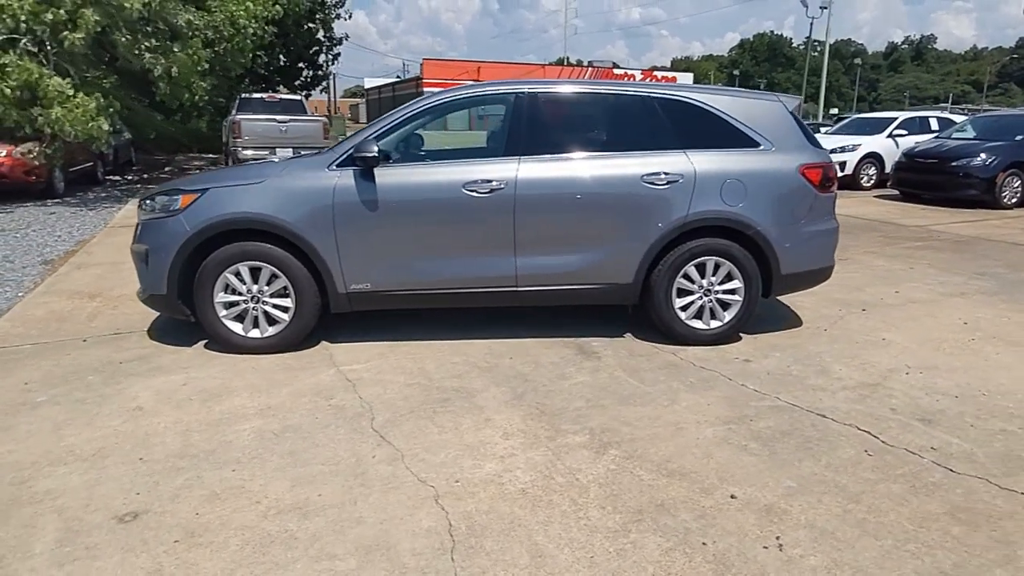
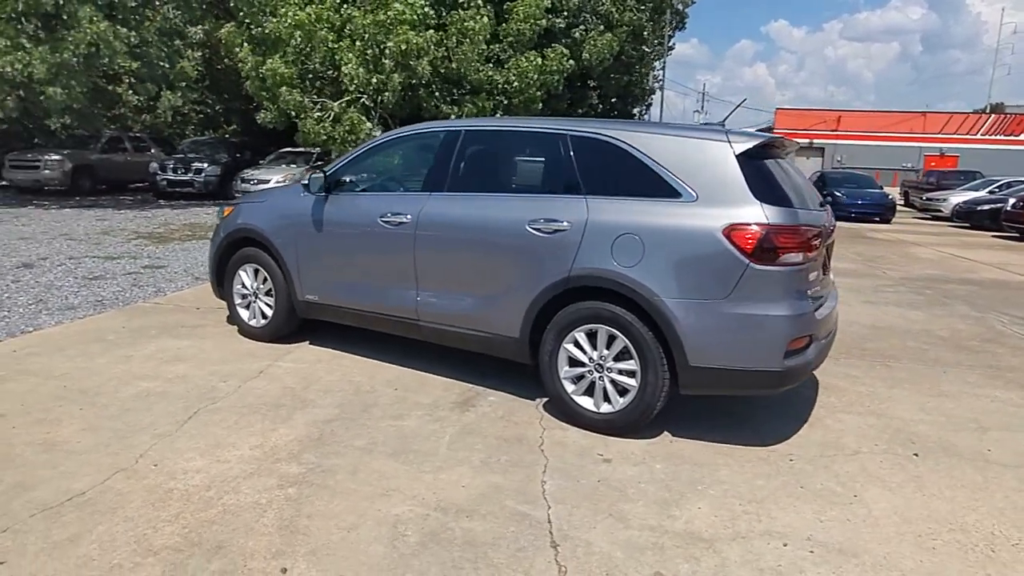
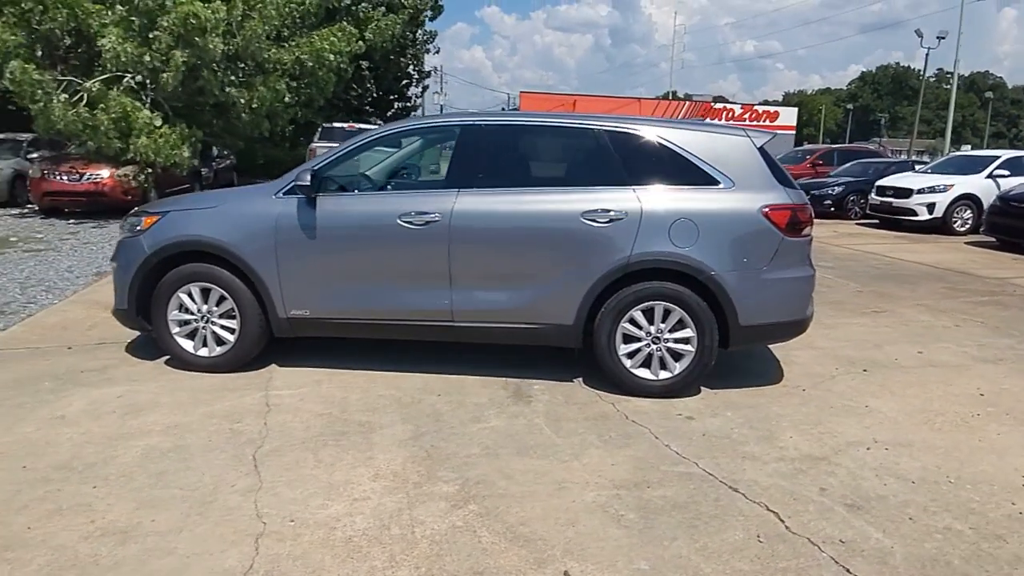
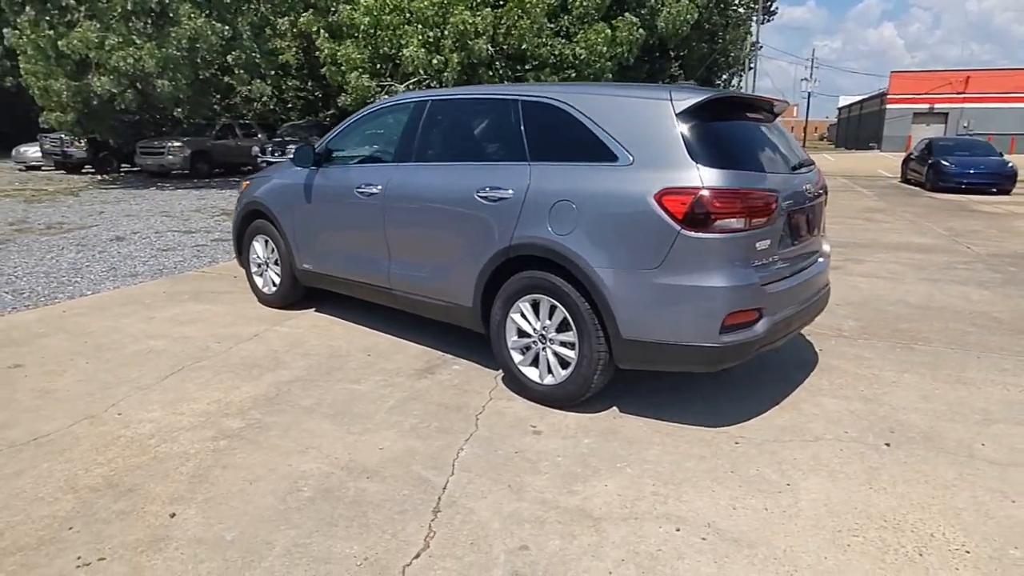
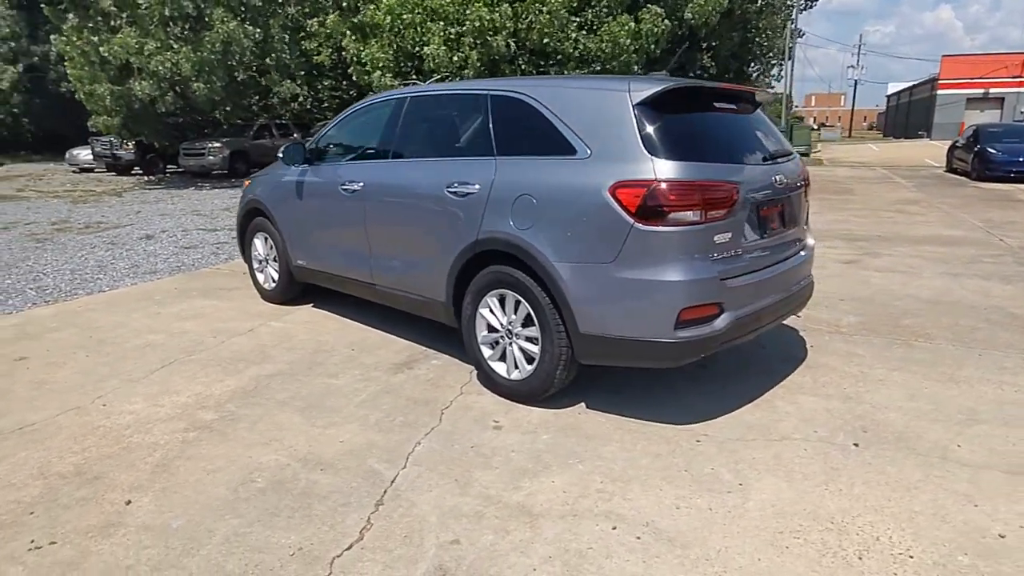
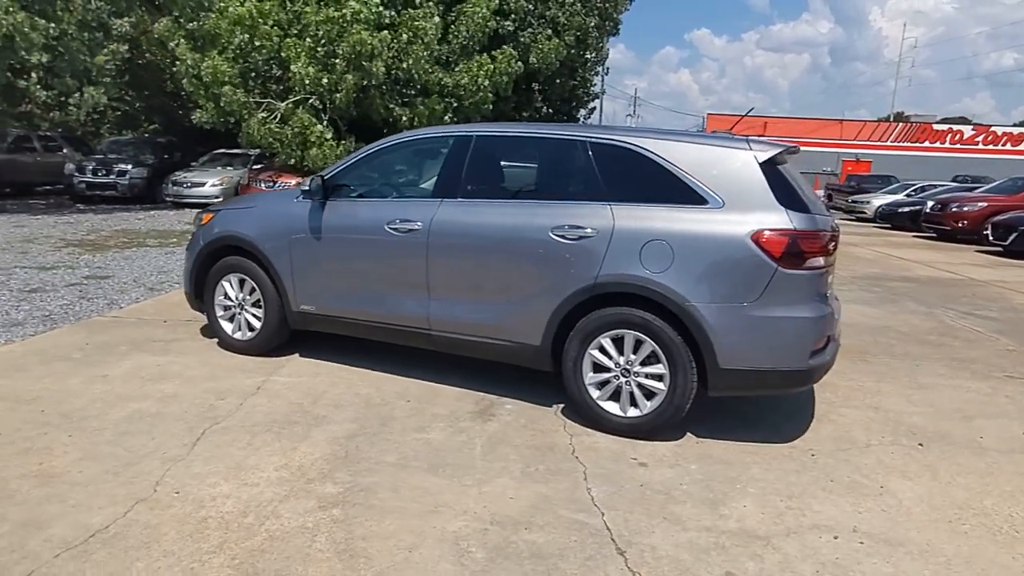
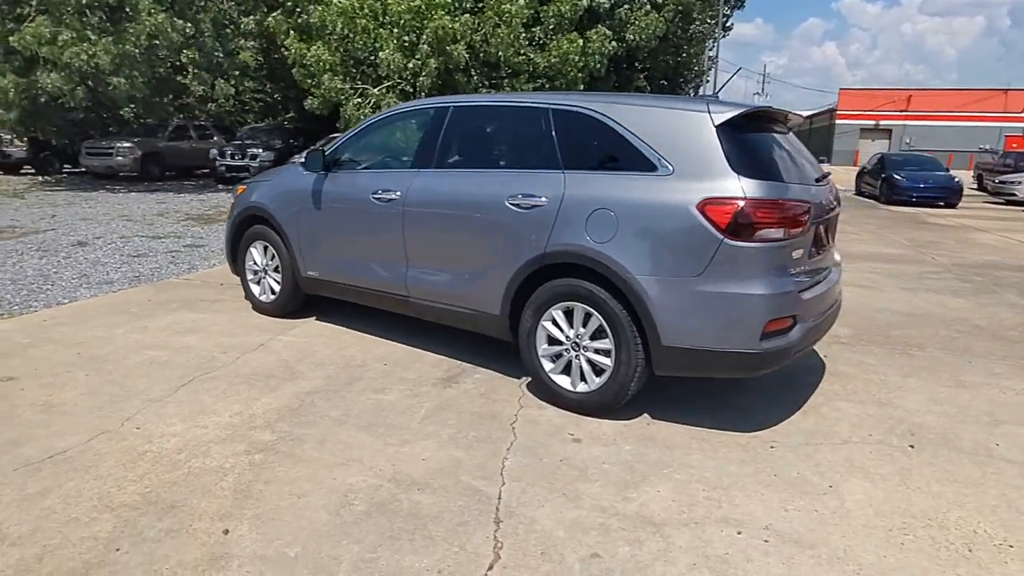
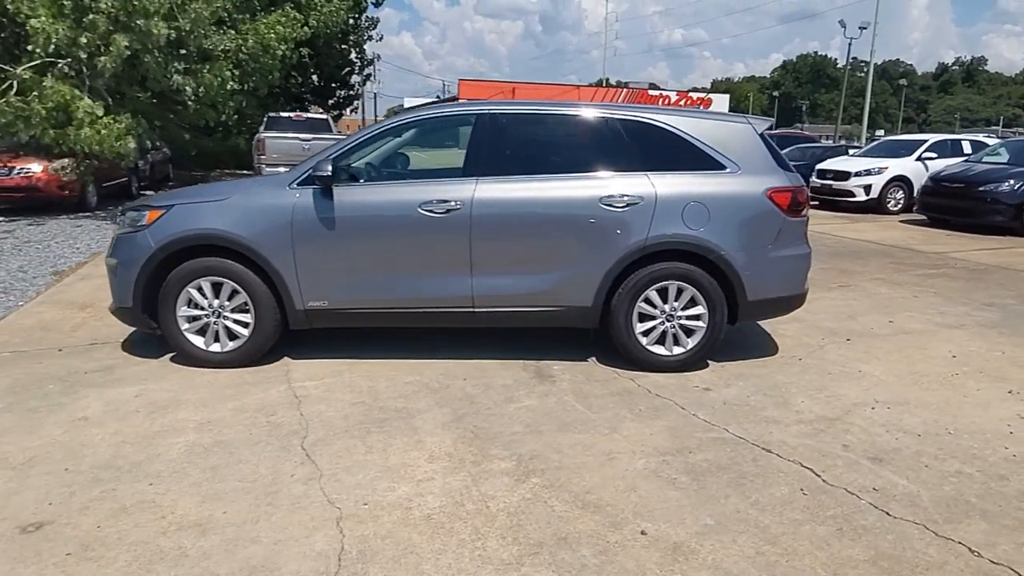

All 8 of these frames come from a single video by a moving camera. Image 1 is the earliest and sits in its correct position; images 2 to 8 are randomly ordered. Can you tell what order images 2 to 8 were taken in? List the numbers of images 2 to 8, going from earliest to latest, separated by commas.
8, 3, 6, 2, 7, 4, 5
